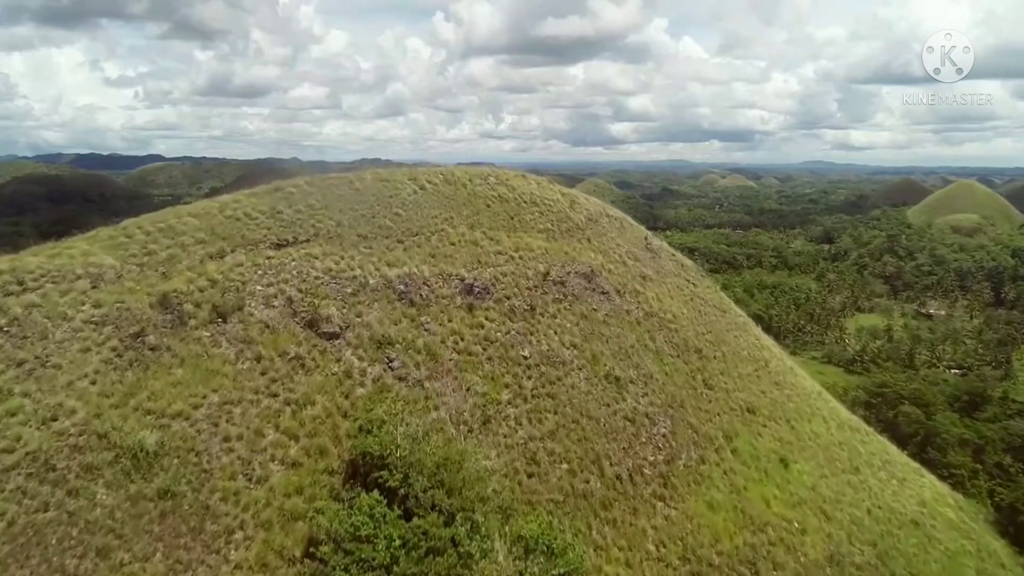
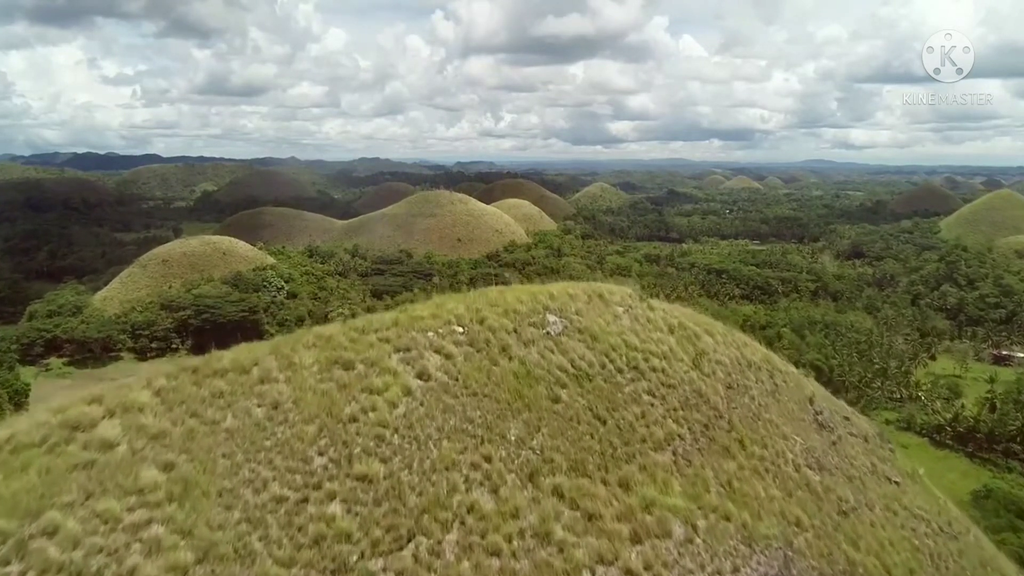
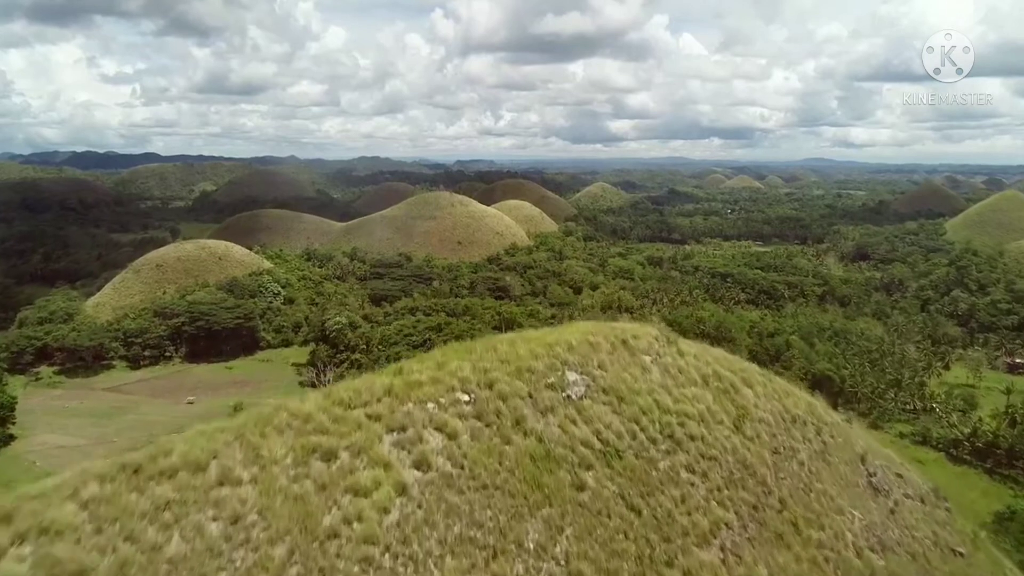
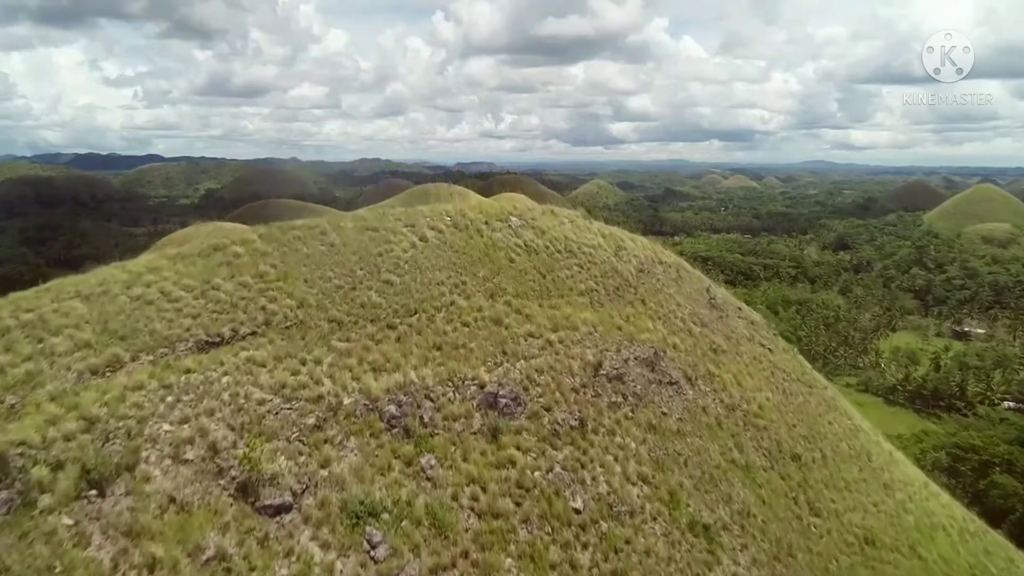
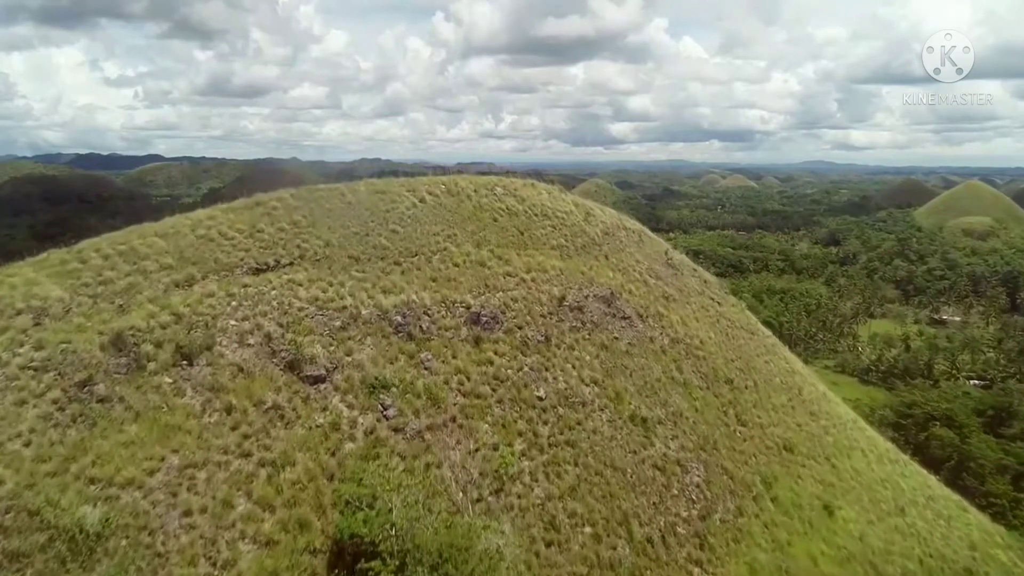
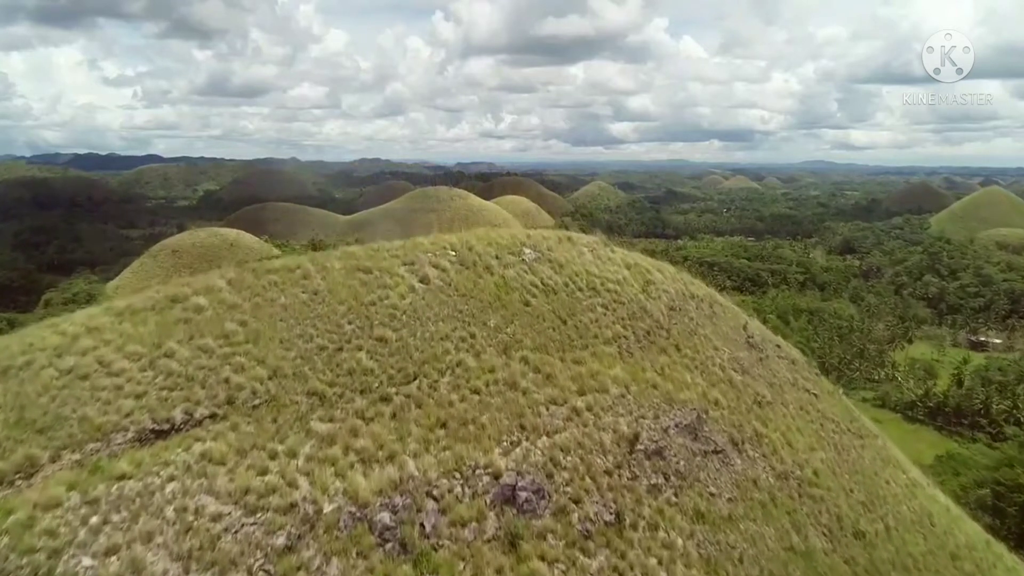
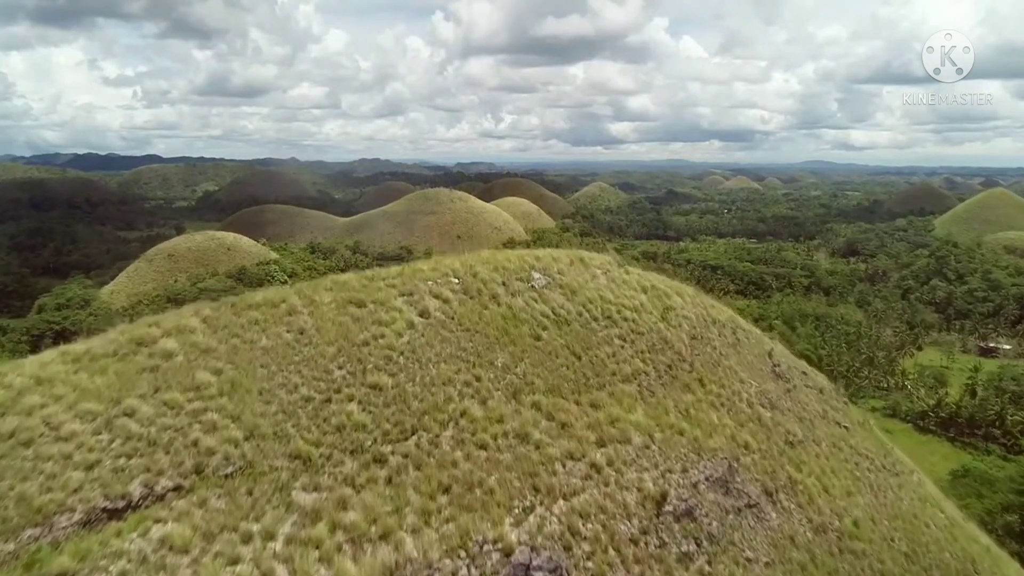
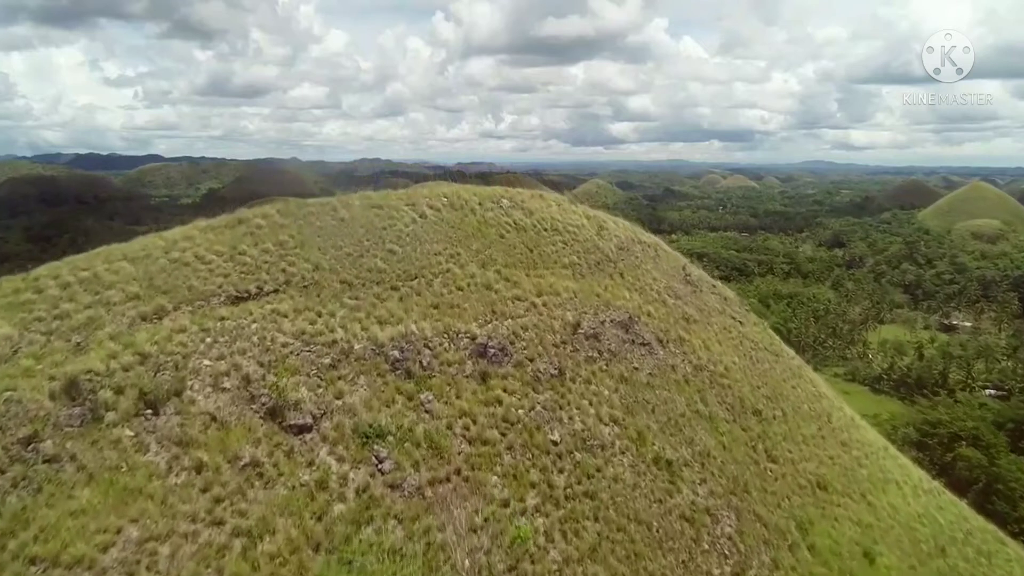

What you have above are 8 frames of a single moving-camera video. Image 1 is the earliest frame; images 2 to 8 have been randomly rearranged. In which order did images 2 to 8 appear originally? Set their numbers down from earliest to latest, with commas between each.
5, 8, 4, 6, 7, 2, 3
